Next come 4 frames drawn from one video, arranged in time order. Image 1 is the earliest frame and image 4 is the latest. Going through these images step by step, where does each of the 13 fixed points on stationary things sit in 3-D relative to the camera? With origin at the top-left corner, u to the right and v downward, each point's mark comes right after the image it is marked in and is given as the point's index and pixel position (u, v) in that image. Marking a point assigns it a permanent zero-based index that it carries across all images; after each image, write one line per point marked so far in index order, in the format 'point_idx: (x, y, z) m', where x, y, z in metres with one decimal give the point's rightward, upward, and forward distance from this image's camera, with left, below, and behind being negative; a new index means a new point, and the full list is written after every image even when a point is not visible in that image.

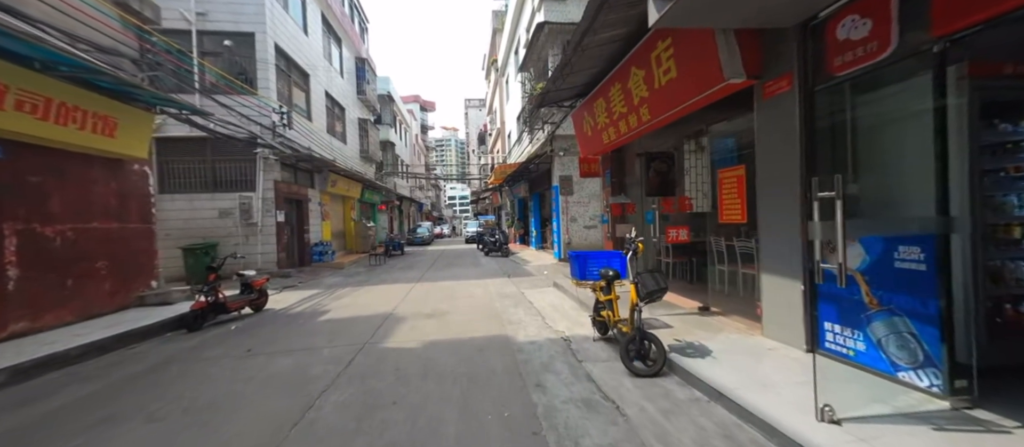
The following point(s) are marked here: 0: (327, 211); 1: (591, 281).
0: (-8.4, +0.6, +16.2) m
1: (+1.0, -0.7, +4.5) m
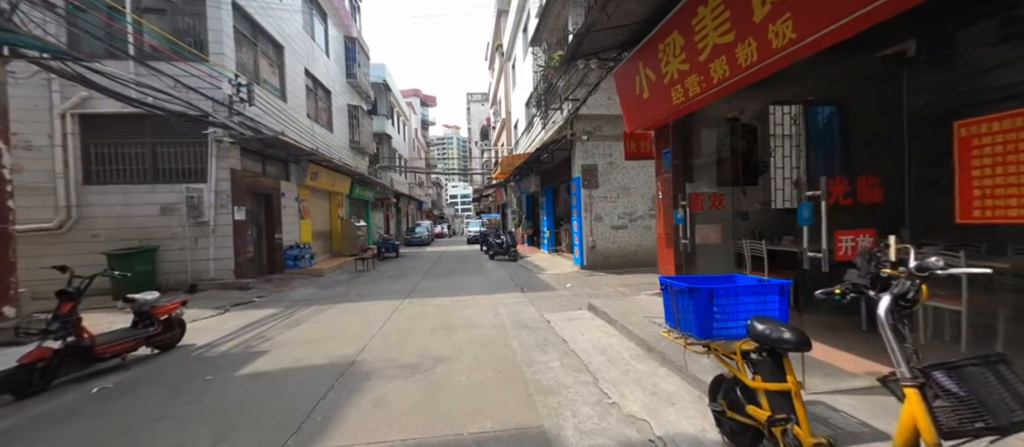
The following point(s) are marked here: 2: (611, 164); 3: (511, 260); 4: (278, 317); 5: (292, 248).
0: (-8.1, +0.6, +14.0) m
1: (+1.3, -0.7, +2.2) m
2: (+3.0, +1.8, +10.8) m
3: (0.0, -1.5, +14.9) m
4: (-4.5, -1.8, +6.9) m
5: (-7.6, -0.8, +12.4) m
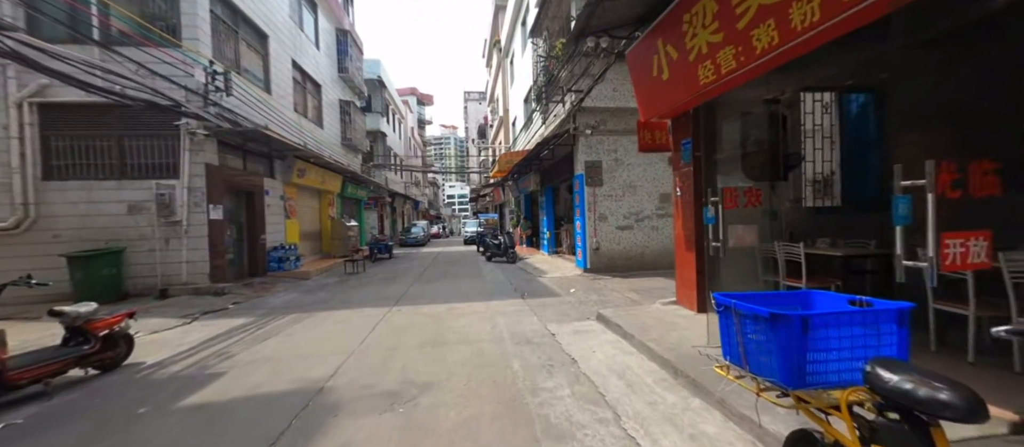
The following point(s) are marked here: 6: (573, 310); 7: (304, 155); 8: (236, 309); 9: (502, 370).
0: (-8.1, +0.6, +13.2) m
1: (+1.3, -0.7, +1.6) m
2: (+3.0, +1.8, +10.1) m
3: (-0.1, -1.5, +14.2) m
4: (-4.6, -1.8, +6.2) m
5: (-7.7, -0.8, +11.6) m
6: (+1.1, -1.5, +6.3) m
7: (-7.3, +2.4, +12.5) m
8: (-5.8, -1.8, +7.6) m
9: (-0.1, -1.6, +3.8) m
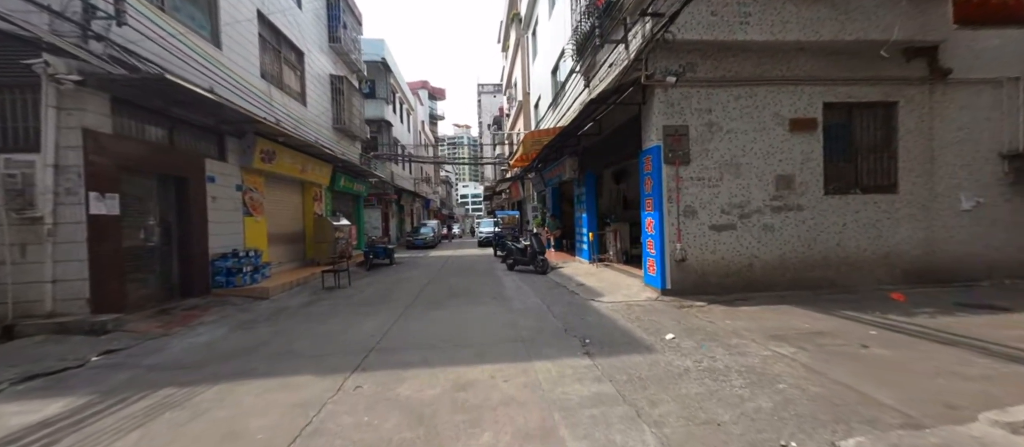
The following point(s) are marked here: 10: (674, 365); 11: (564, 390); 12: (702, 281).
0: (-7.3, +0.6, +10.2) m
1: (+1.8, -0.7, -1.8) m
2: (+3.7, +1.8, +6.7) m
3: (+0.8, -1.5, +10.8) m
4: (-3.9, -1.8, +3.0) m
5: (-6.9, -0.8, +8.6) m
6: (+1.7, -1.5, +2.9) m
7: (-6.4, +2.5, +9.4) m
8: (-5.2, -1.8, +4.4) m
9: (+0.4, -1.5, +0.5) m
10: (+1.7, -1.5, +3.8) m
11: (+0.5, -1.5, +3.3) m
12: (+3.6, -1.1, +6.7) m
